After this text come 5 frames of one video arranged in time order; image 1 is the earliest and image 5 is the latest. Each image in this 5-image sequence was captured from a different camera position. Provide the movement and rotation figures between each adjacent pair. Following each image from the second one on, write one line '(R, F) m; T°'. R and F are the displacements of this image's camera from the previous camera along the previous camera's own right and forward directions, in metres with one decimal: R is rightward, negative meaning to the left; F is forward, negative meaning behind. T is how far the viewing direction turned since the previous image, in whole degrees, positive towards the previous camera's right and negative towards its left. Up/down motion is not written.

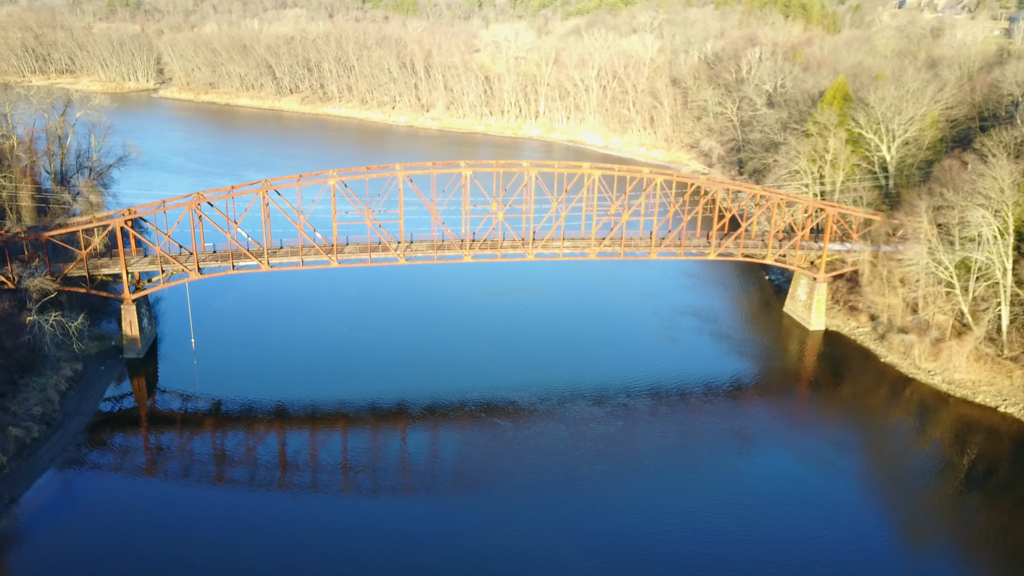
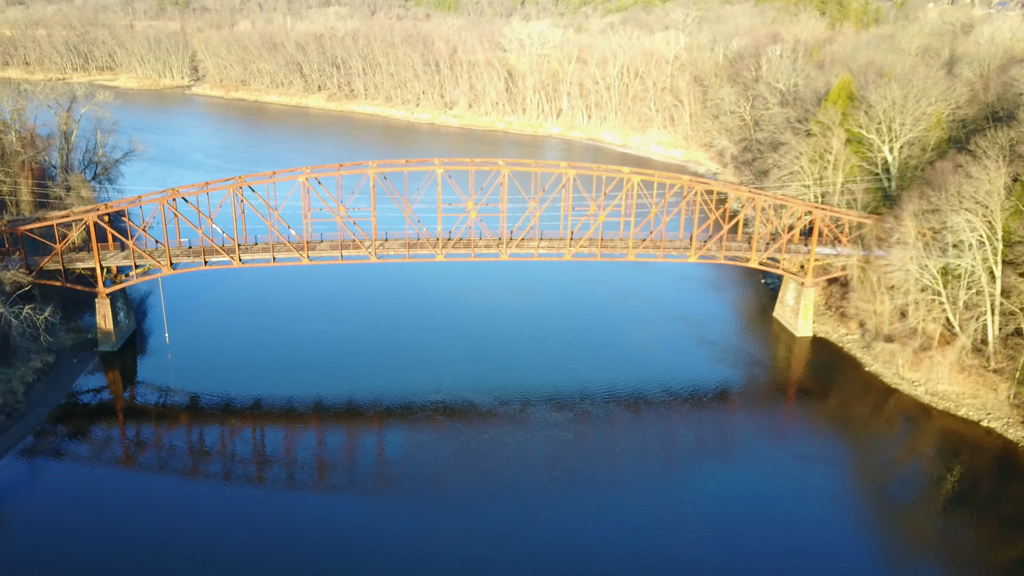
(+2.7, +0.5) m; -3°
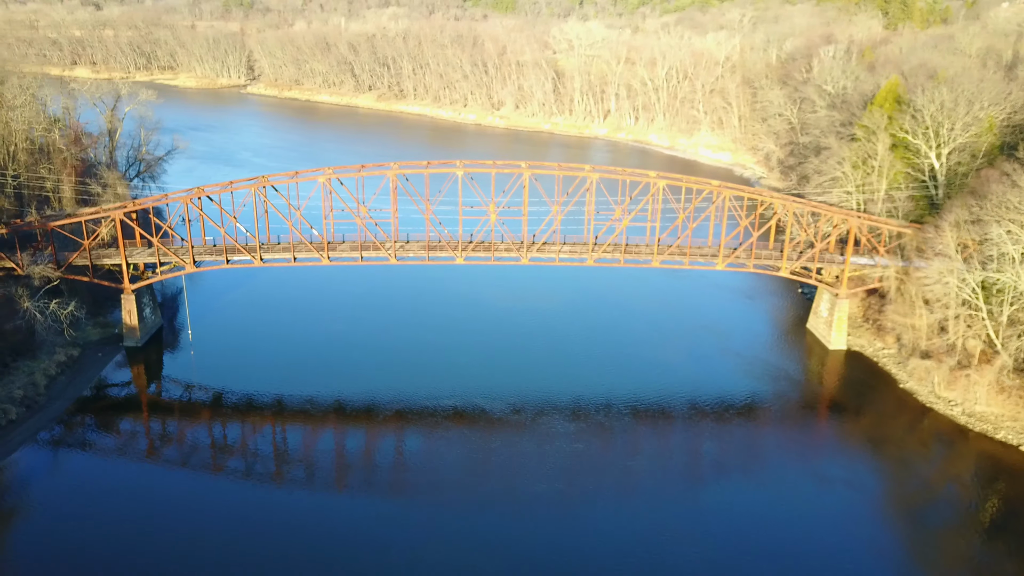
(+1.3, +0.5) m; -4°
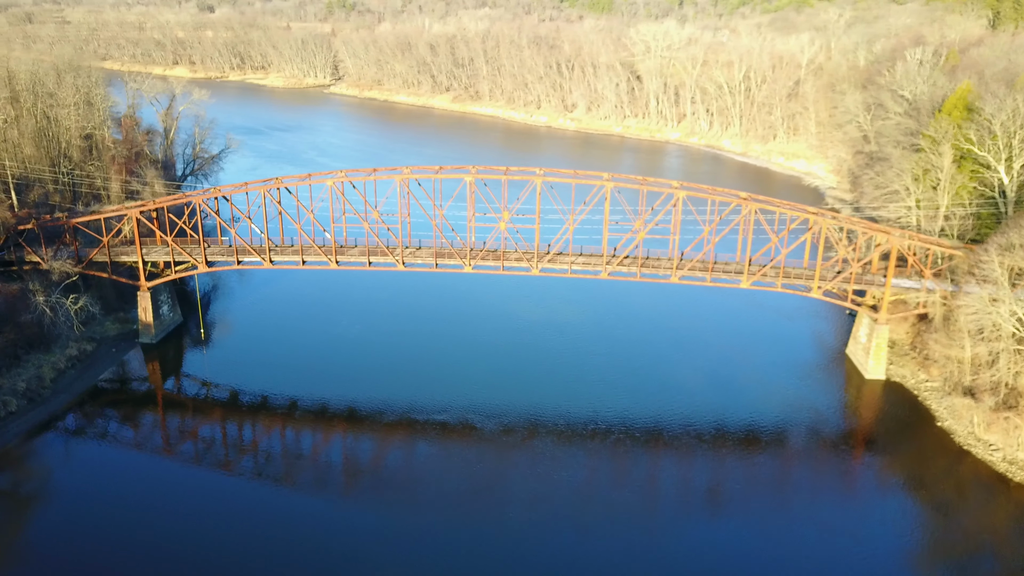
(+3.1, +1.3) m; -7°
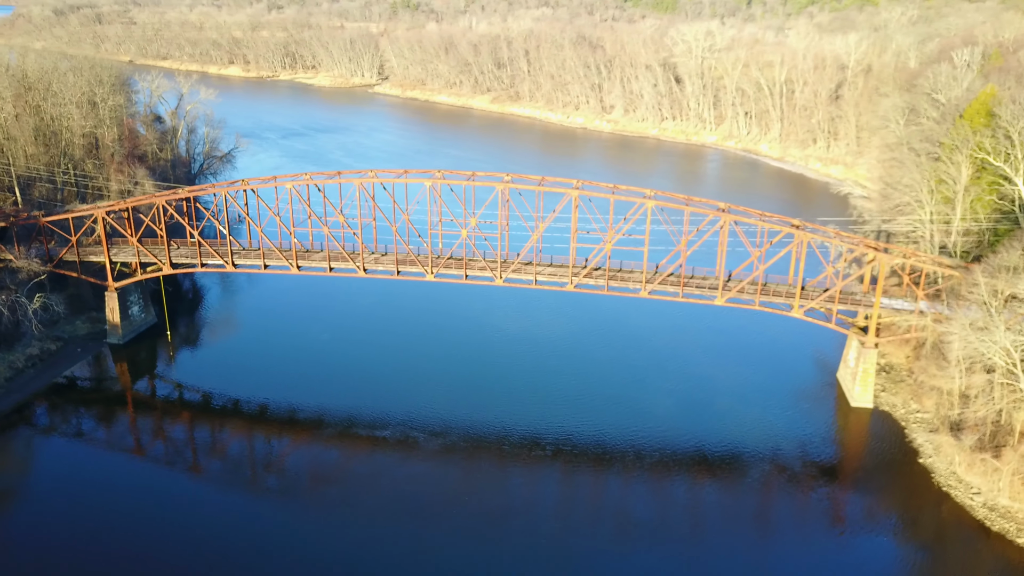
(+3.5, +1.4) m; -5°
